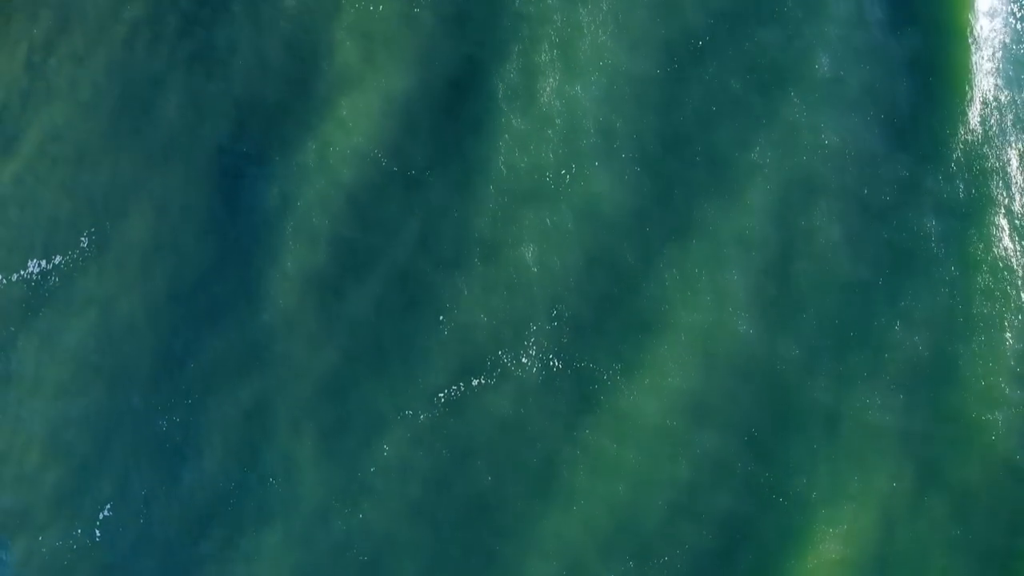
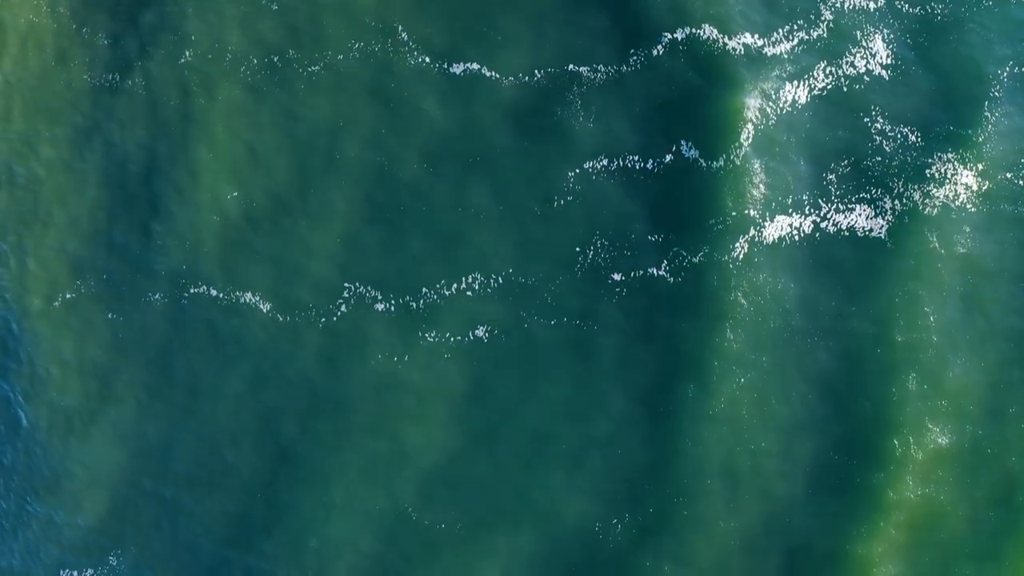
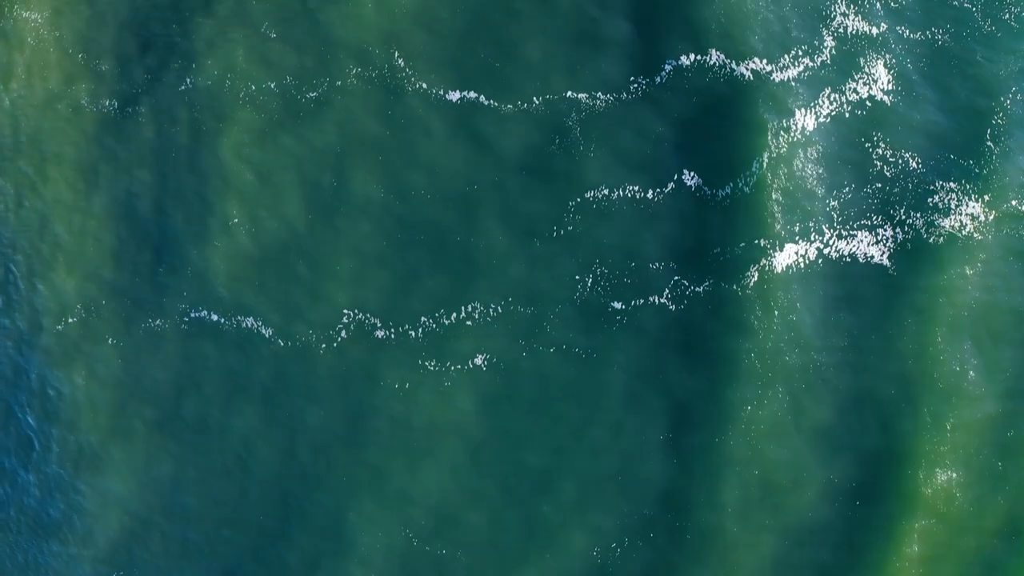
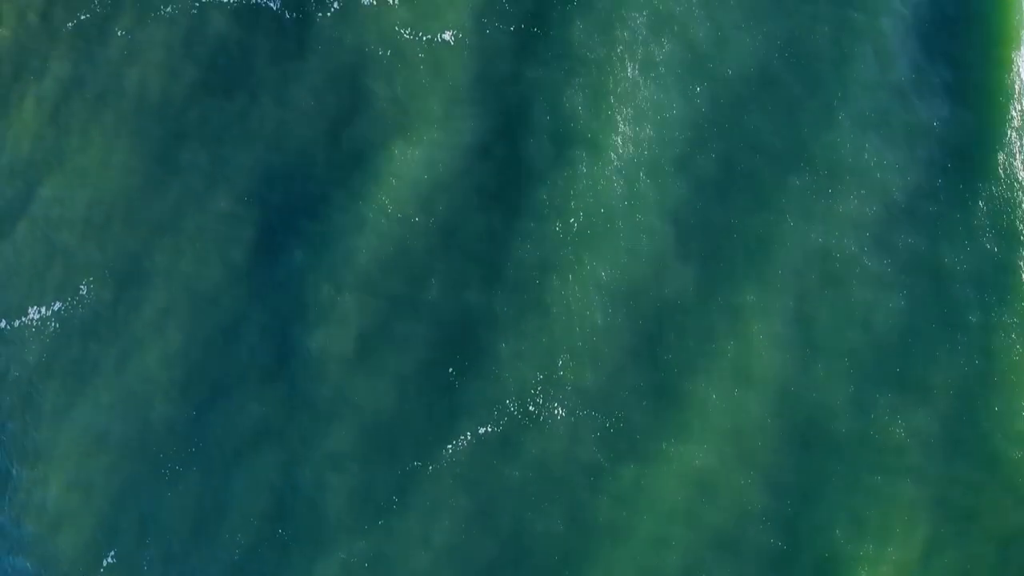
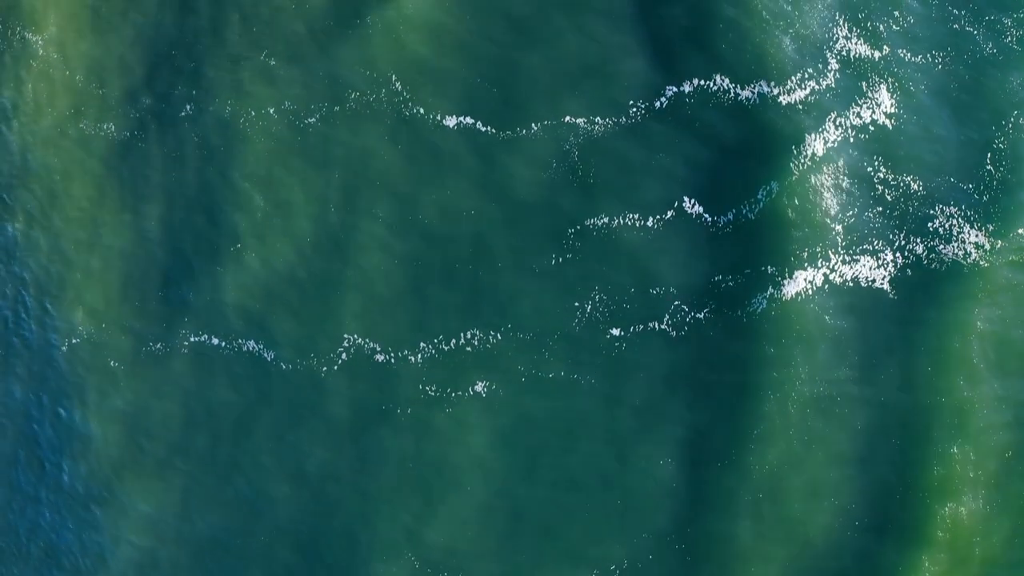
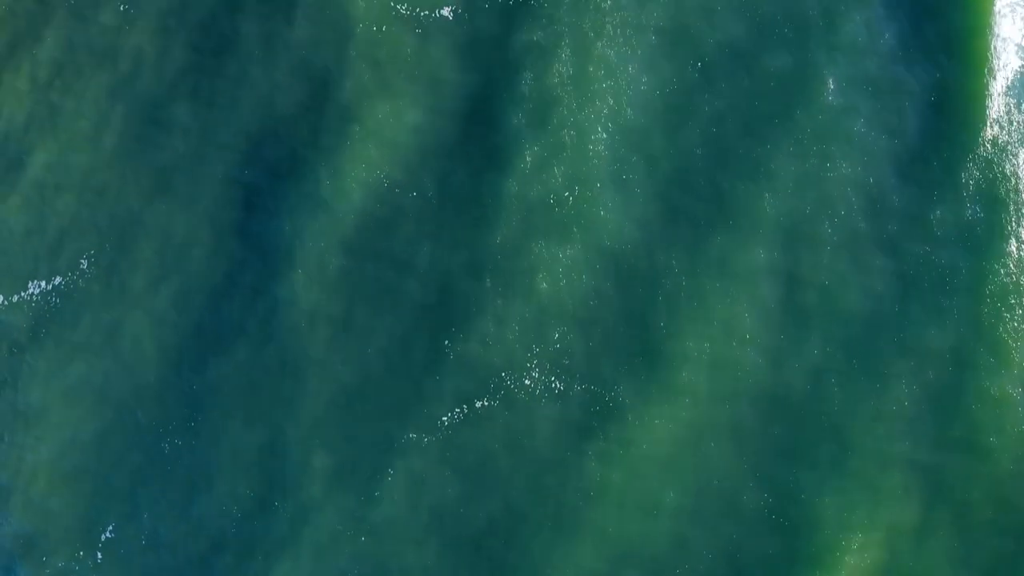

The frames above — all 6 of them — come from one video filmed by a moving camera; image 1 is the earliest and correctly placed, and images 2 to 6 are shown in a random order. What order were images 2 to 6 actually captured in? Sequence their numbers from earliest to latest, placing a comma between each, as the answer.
6, 4, 2, 3, 5
